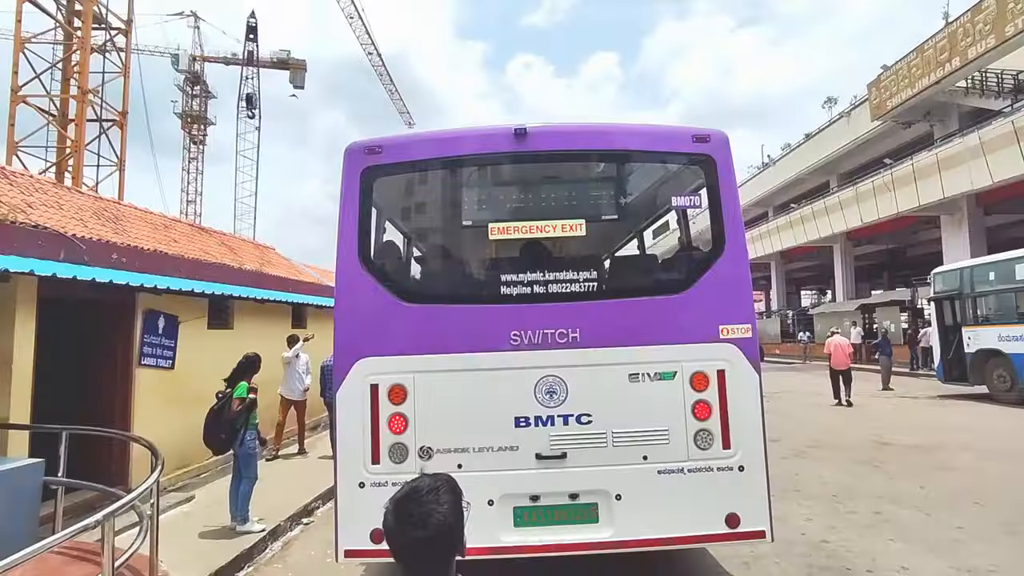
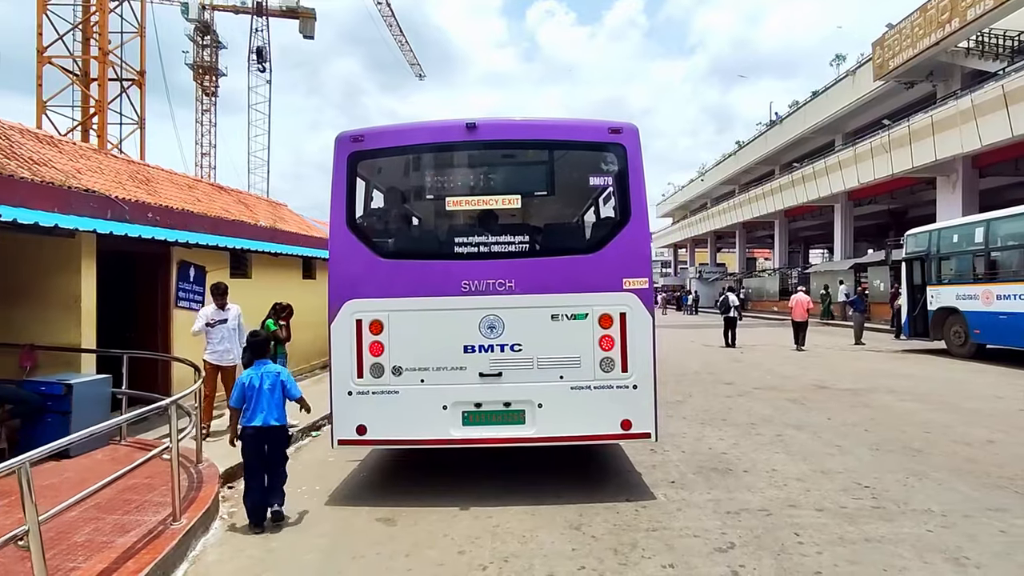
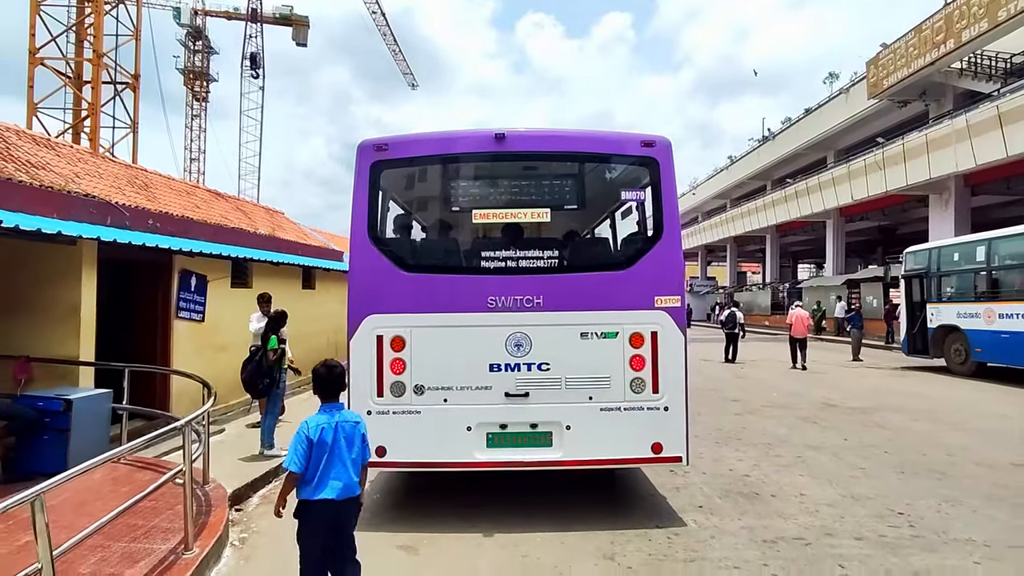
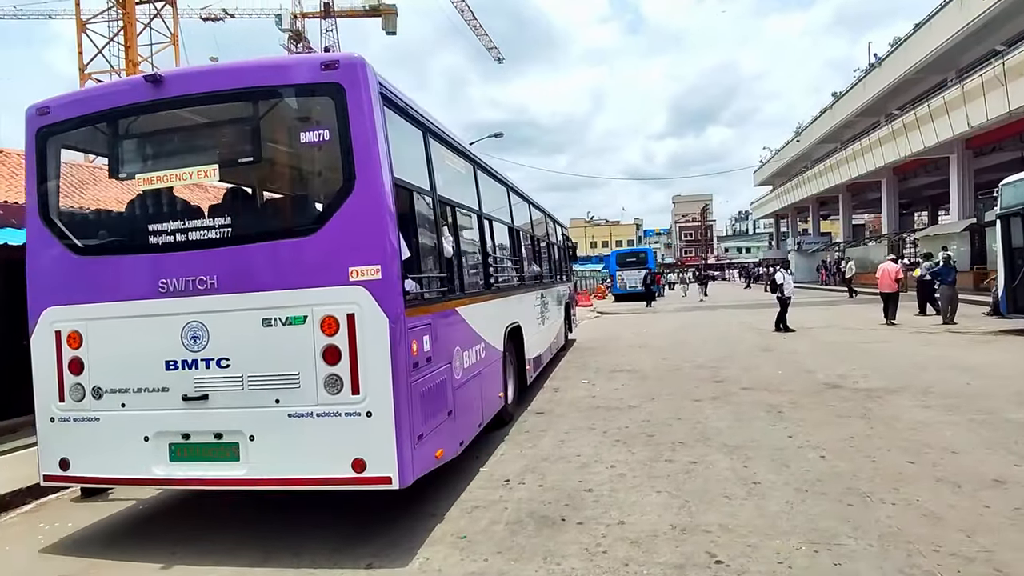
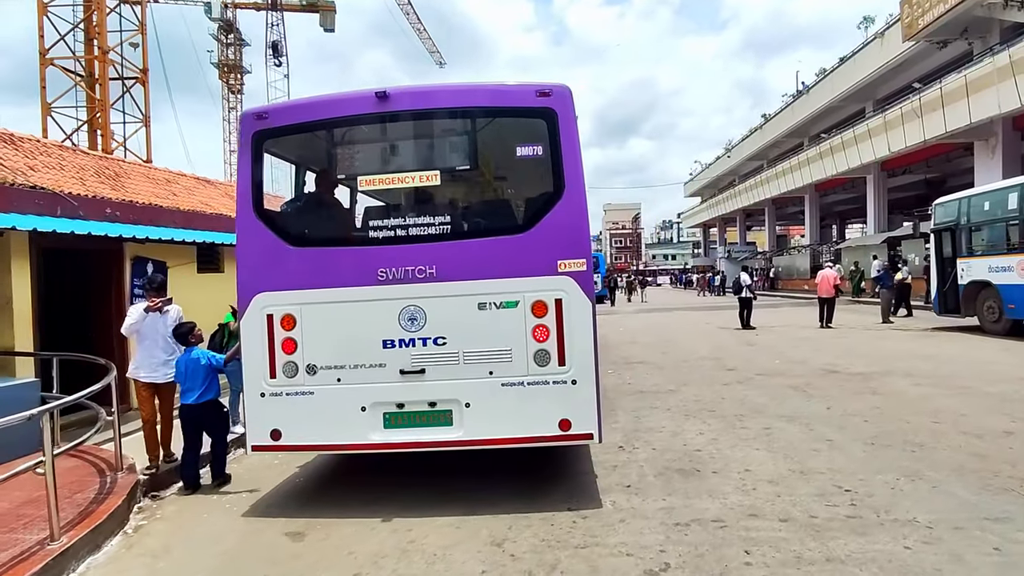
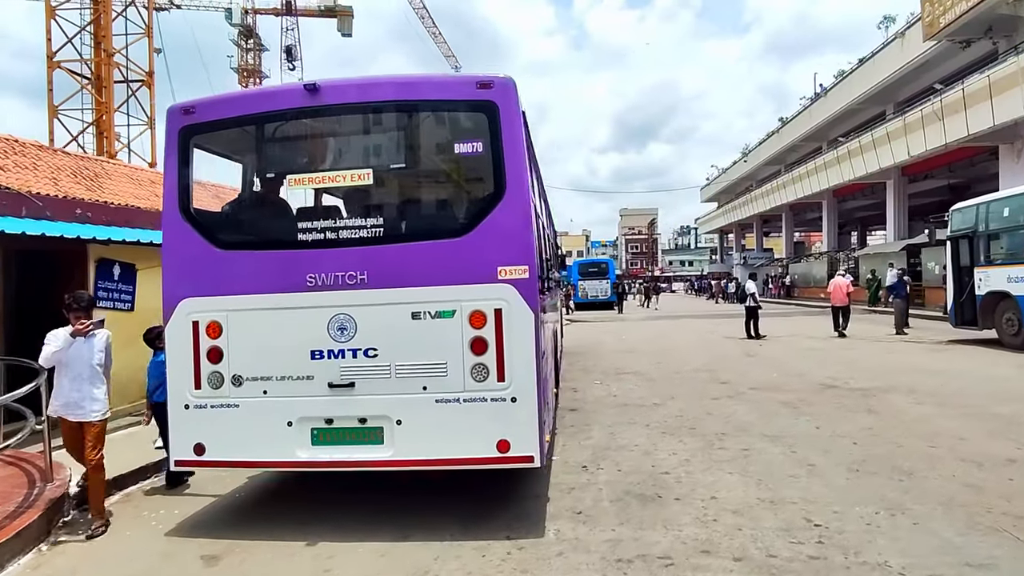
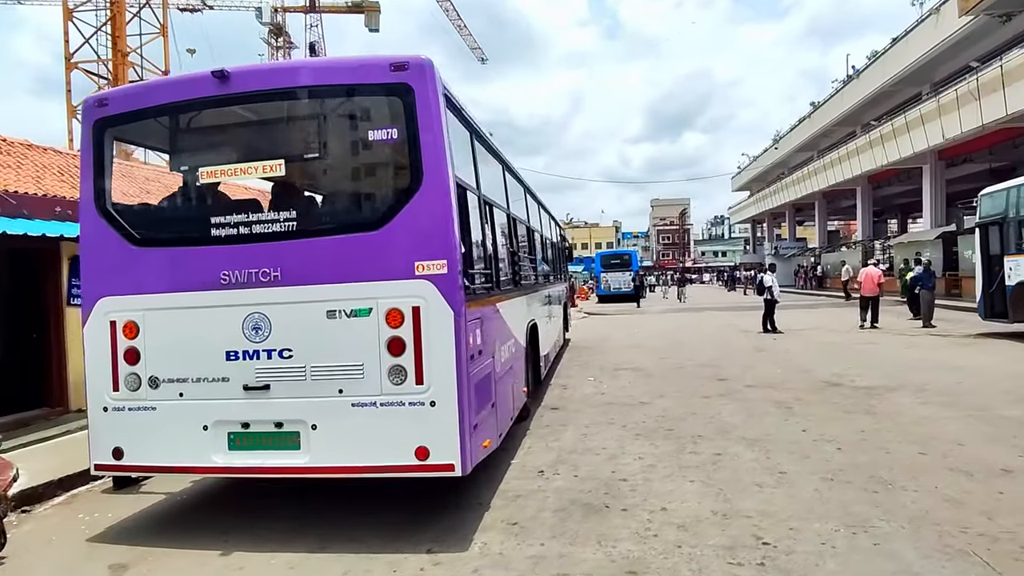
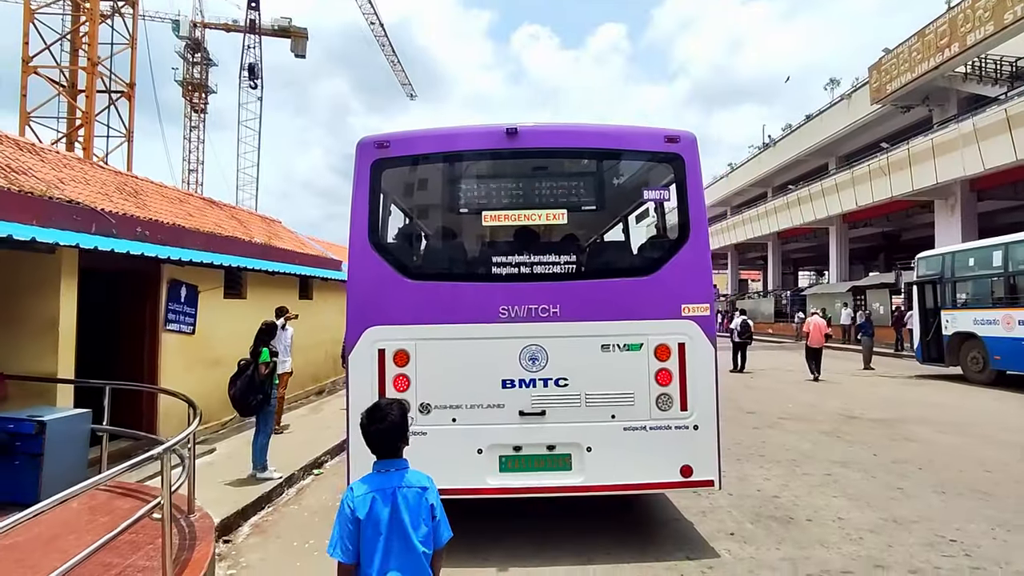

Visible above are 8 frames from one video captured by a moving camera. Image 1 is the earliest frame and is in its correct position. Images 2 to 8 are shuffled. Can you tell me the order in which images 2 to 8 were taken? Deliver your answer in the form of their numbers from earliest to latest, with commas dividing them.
8, 3, 2, 5, 6, 7, 4
